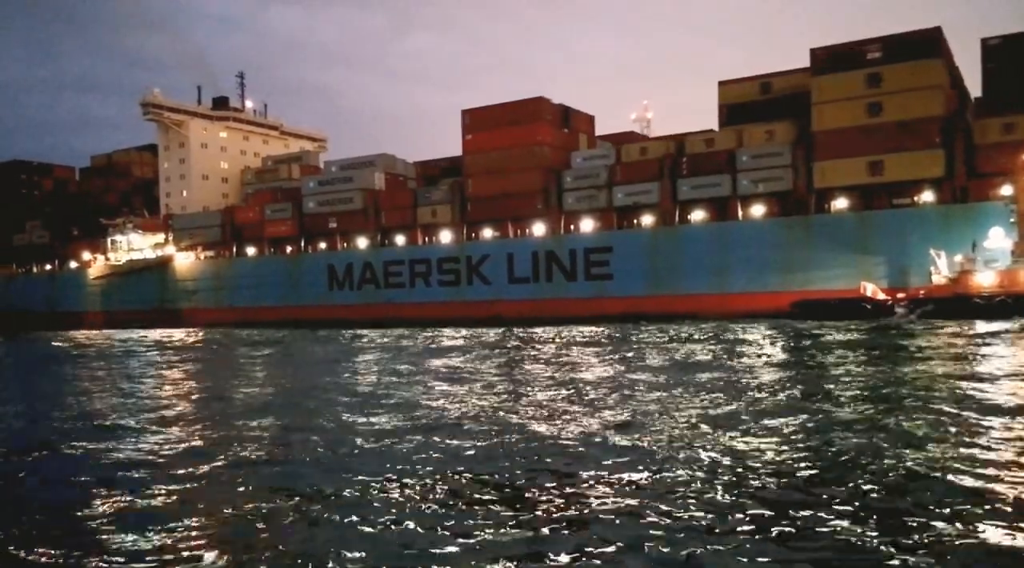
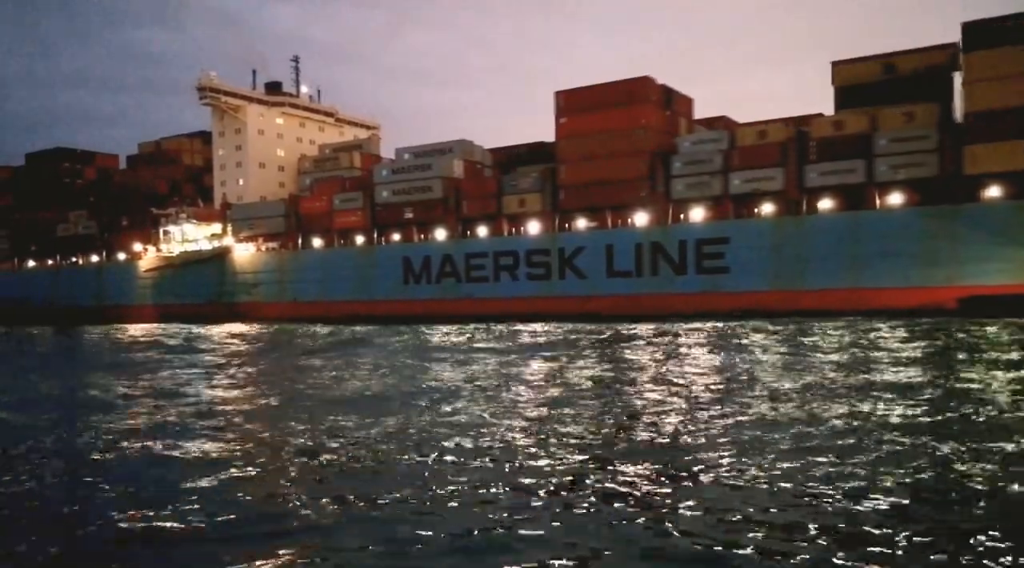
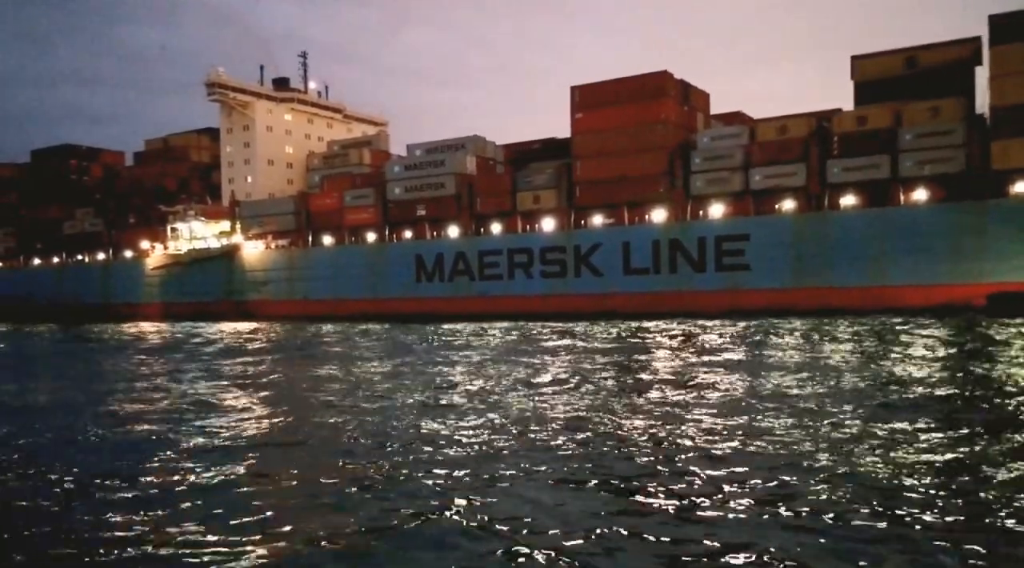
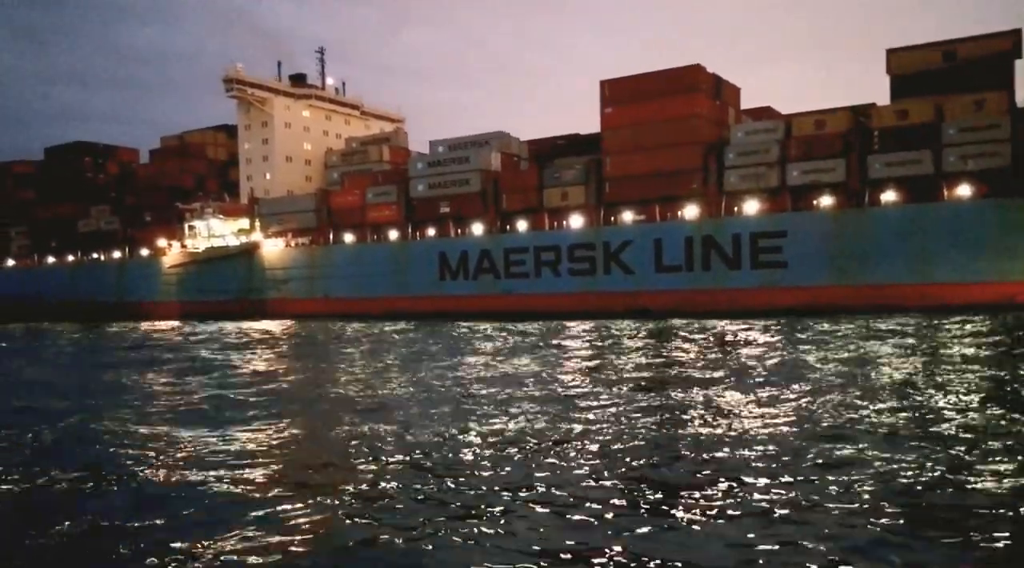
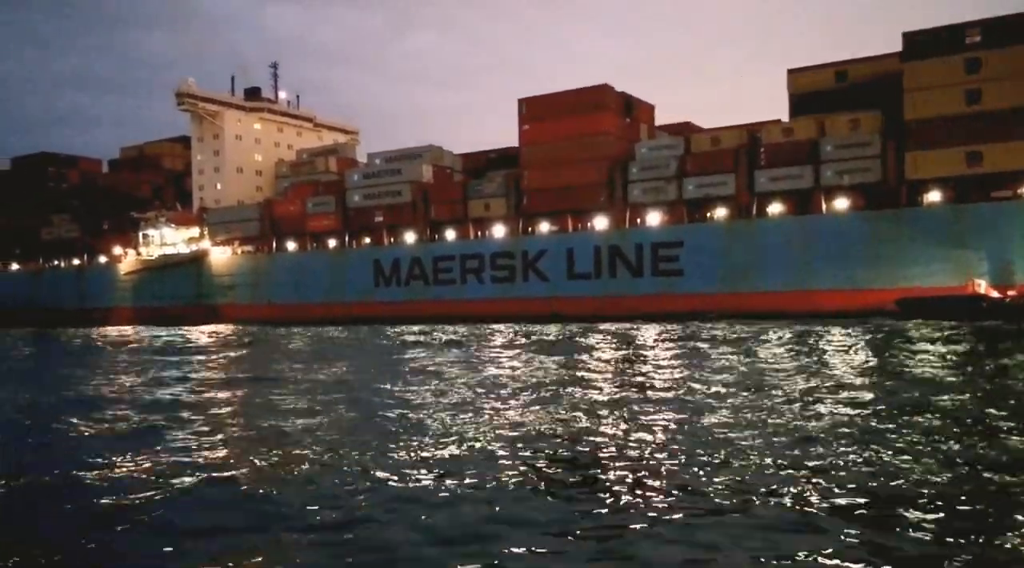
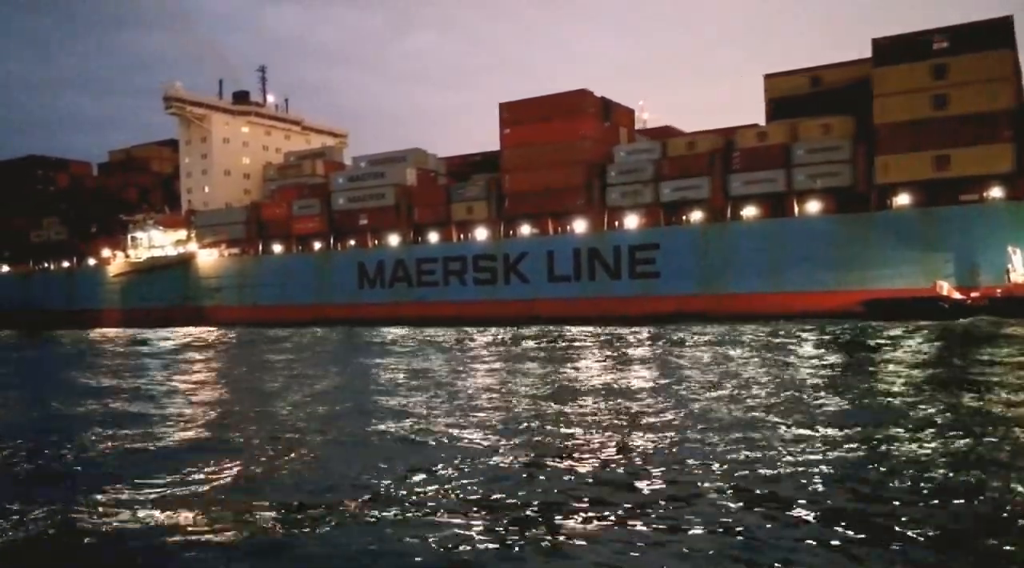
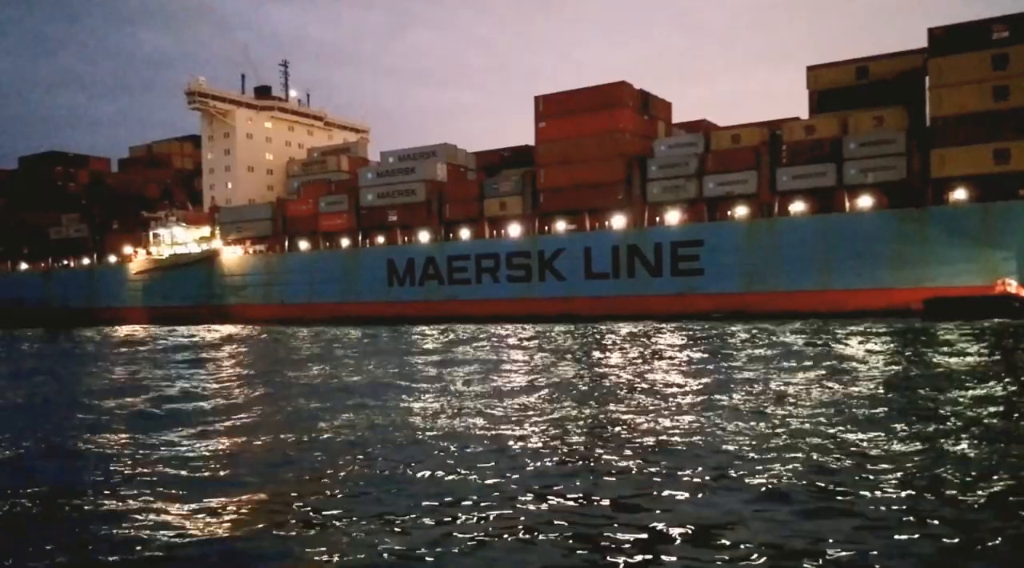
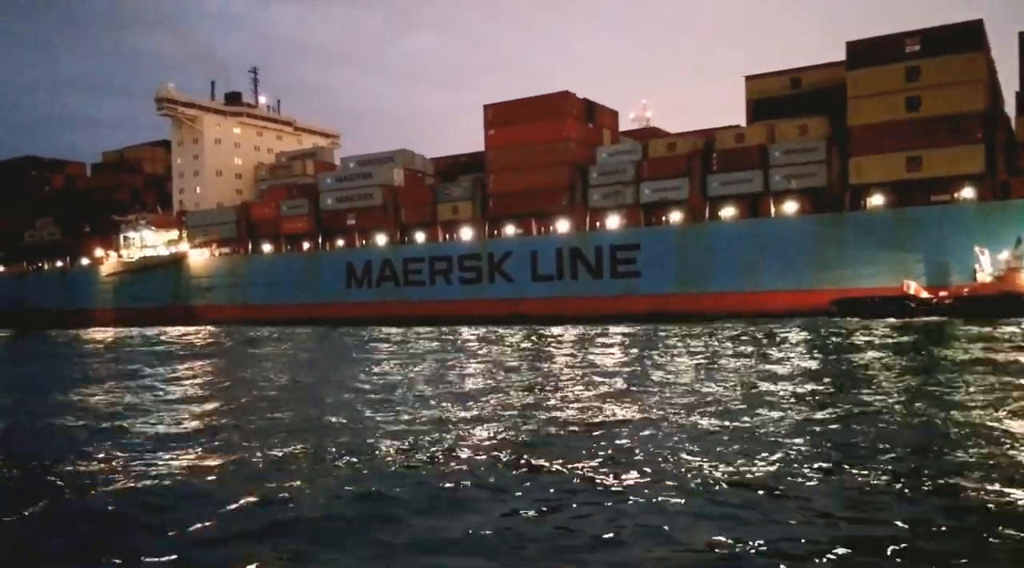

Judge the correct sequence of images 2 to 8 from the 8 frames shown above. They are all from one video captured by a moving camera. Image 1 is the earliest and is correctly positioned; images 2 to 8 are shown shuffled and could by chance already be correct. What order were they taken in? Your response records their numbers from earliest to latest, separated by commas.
8, 6, 5, 7, 2, 3, 4
